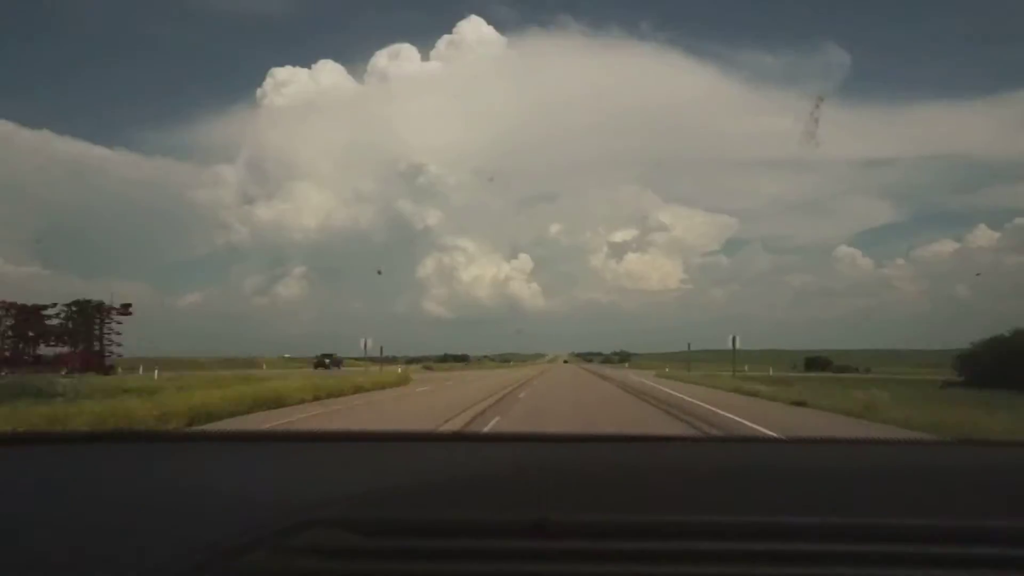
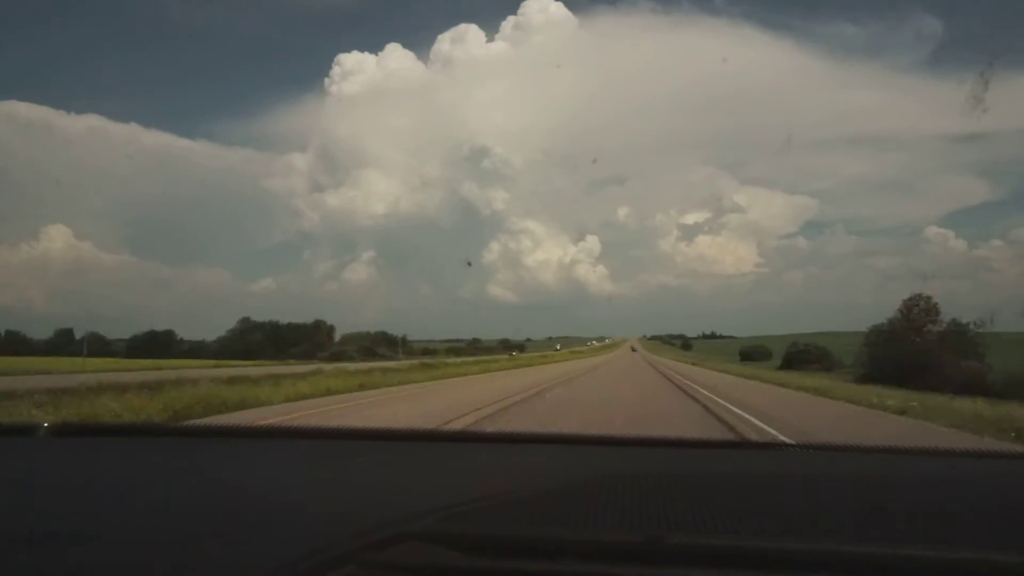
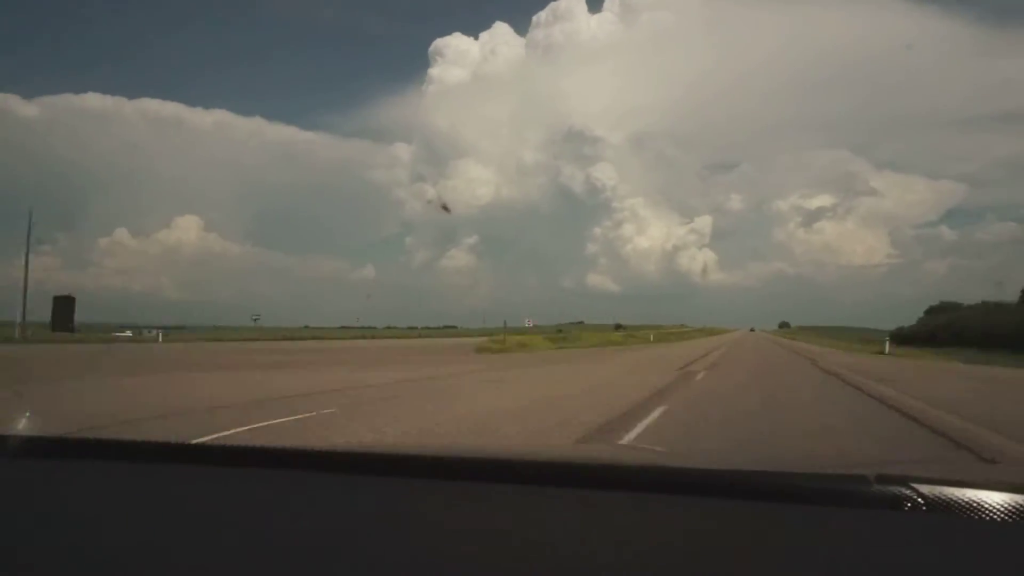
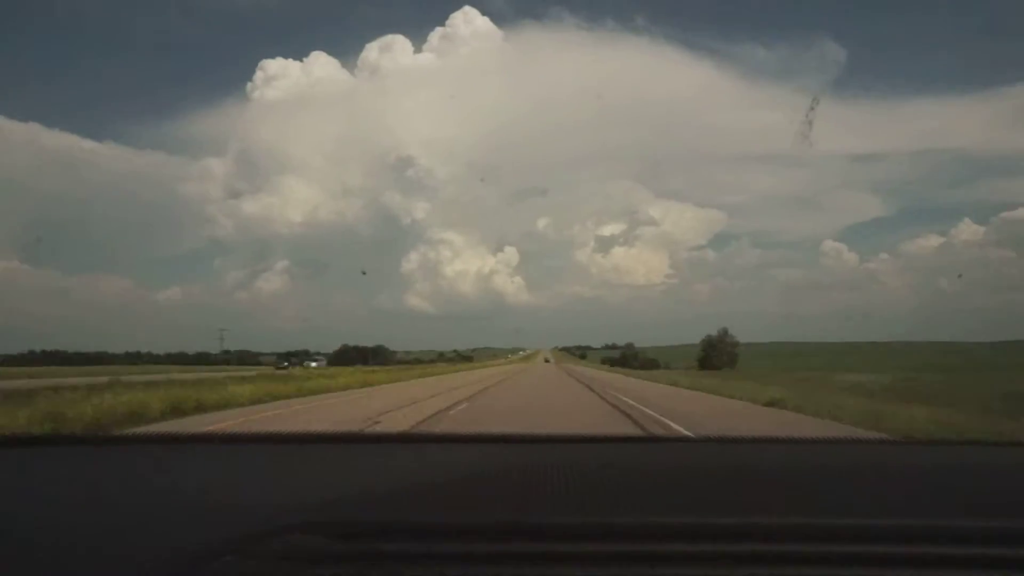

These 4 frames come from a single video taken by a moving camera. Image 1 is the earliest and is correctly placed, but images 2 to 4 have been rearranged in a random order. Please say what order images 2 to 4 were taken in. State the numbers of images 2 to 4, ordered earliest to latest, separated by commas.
4, 2, 3
